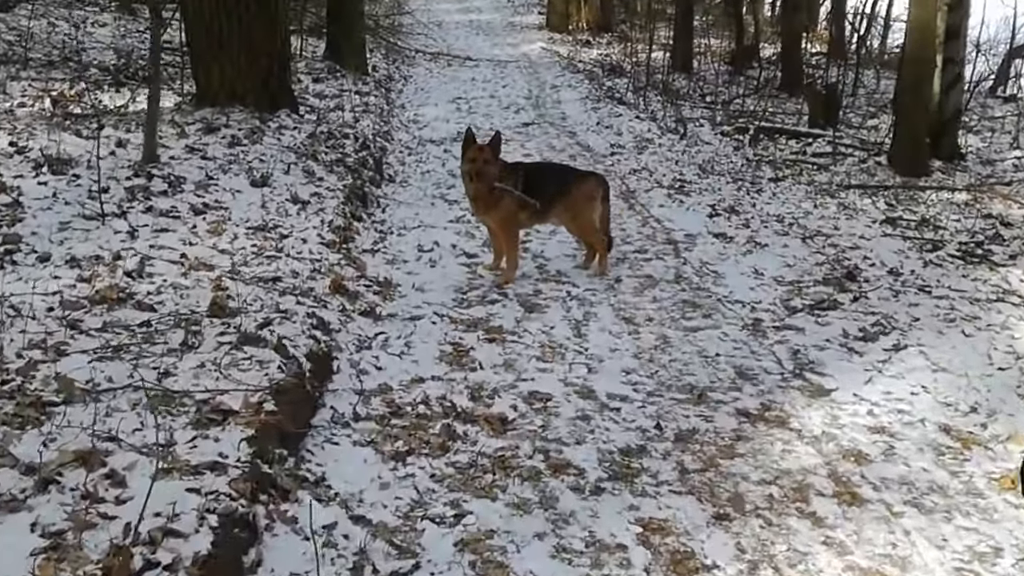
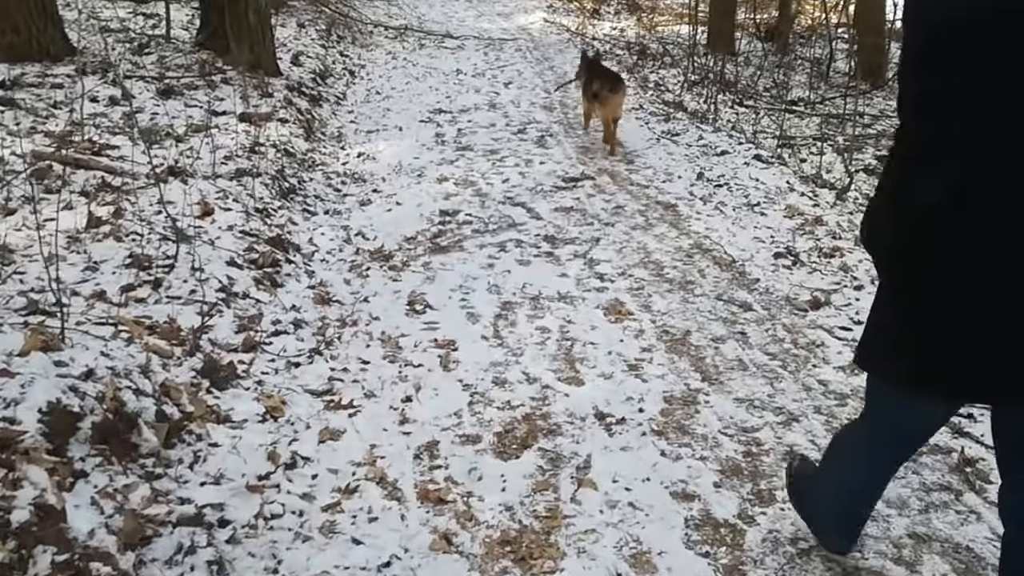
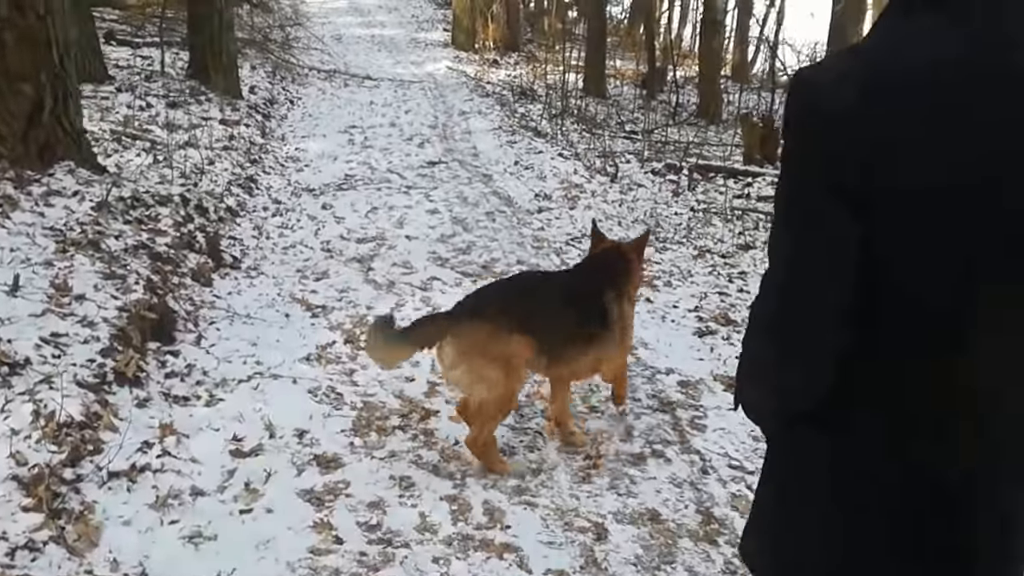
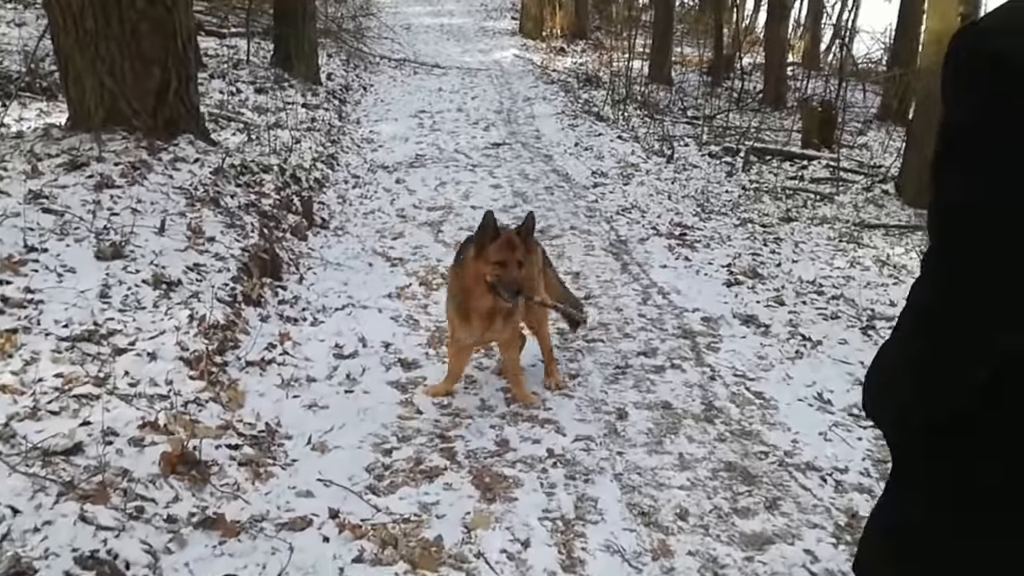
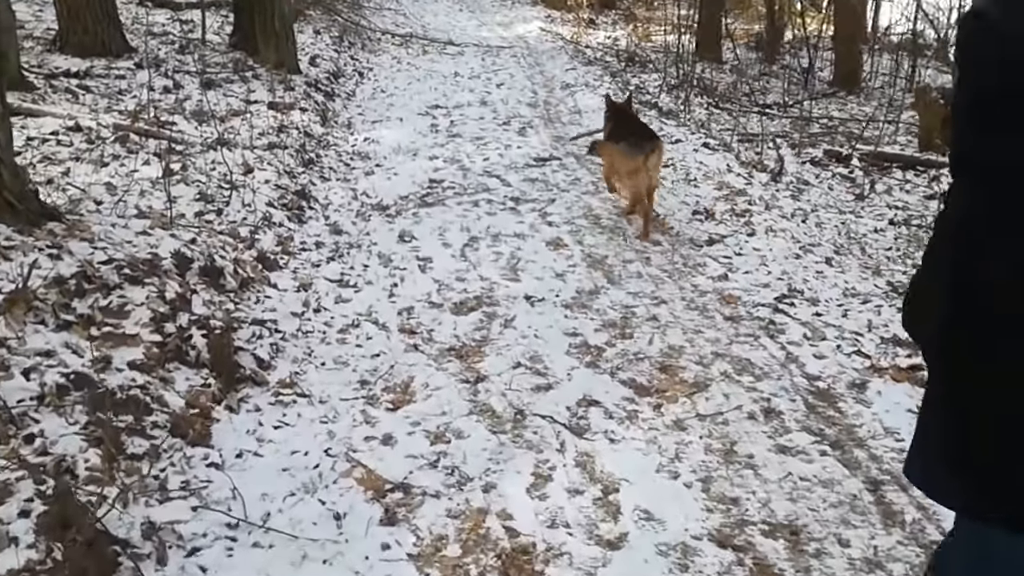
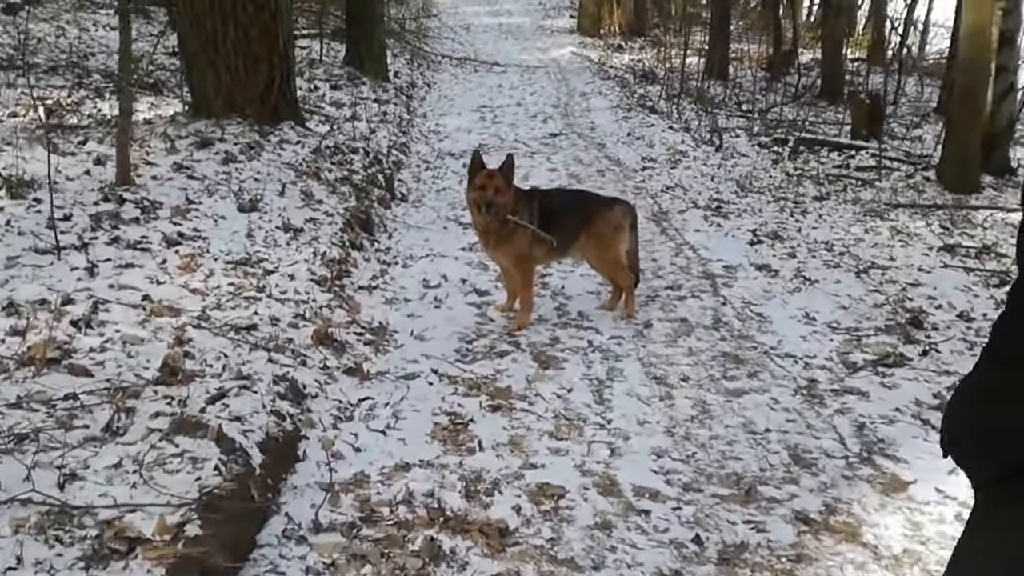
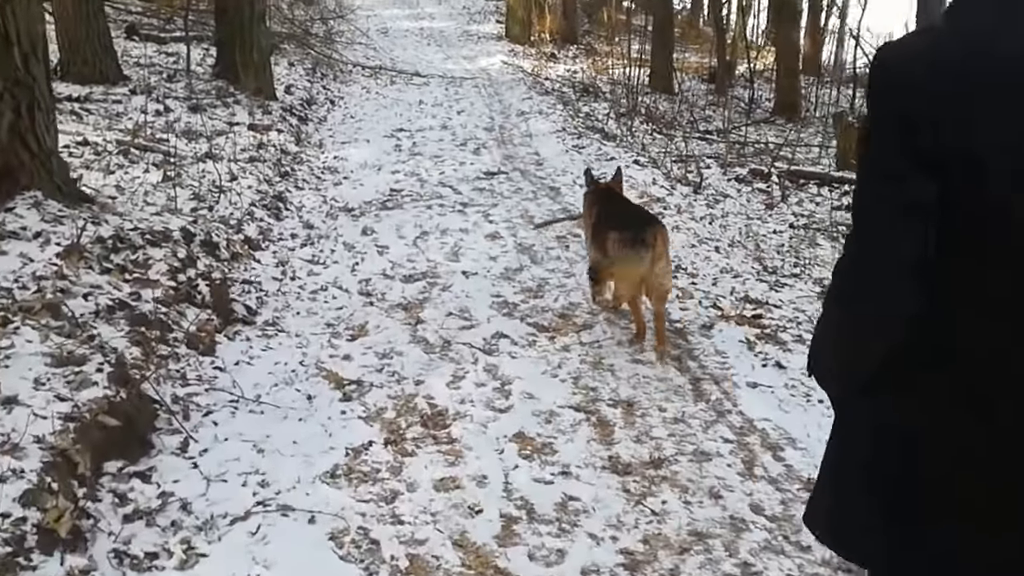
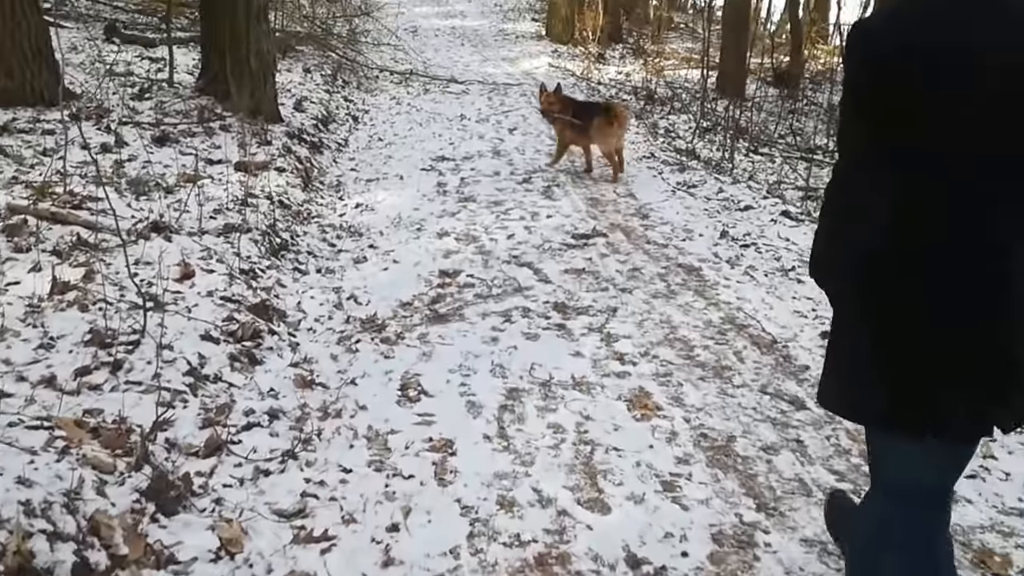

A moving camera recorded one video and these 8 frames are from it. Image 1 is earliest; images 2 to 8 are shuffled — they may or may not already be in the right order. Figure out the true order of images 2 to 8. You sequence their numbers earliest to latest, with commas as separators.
6, 4, 3, 7, 5, 2, 8
